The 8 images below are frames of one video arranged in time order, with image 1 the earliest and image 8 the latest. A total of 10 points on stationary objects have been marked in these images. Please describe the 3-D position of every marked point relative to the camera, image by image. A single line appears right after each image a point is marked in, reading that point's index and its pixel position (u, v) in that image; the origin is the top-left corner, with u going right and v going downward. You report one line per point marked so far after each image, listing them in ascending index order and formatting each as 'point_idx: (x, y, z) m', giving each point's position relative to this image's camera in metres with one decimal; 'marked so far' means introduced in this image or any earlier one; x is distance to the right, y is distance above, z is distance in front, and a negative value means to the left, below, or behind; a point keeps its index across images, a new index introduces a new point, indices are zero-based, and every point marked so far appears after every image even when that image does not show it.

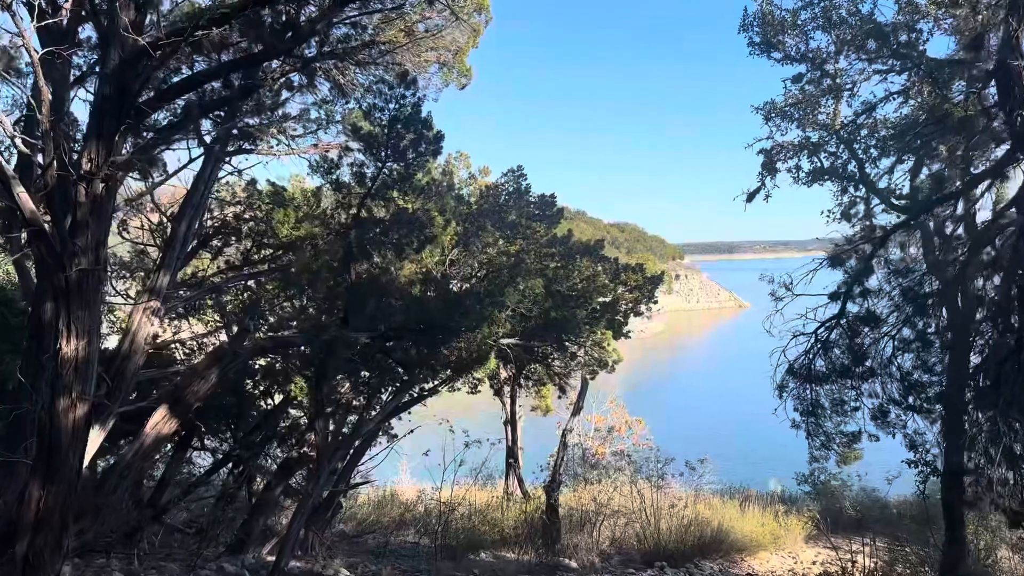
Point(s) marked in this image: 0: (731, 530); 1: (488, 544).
0: (+3.0, -3.3, +11.1) m
1: (-0.3, -3.2, +10.1) m
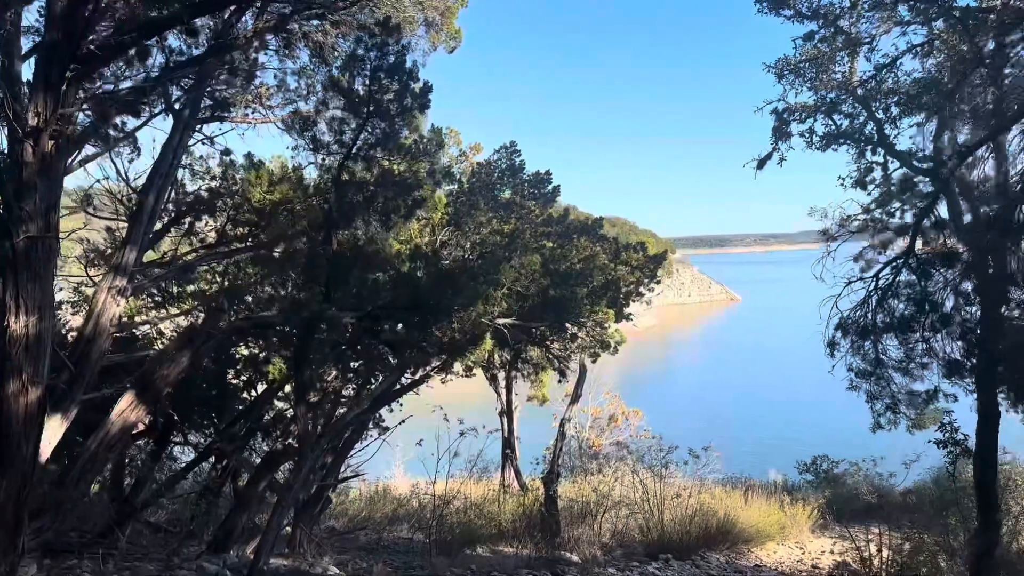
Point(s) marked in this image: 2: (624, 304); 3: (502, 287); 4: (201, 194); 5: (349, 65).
0: (+3.0, -3.0, +10.7) m
1: (-0.3, -3.0, +9.7) m
2: (+1.2, -0.2, +8.3) m
3: (-0.1, 0.0, +6.7) m
4: (-2.5, +0.8, +6.7) m
5: (-1.2, +1.6, +5.9) m
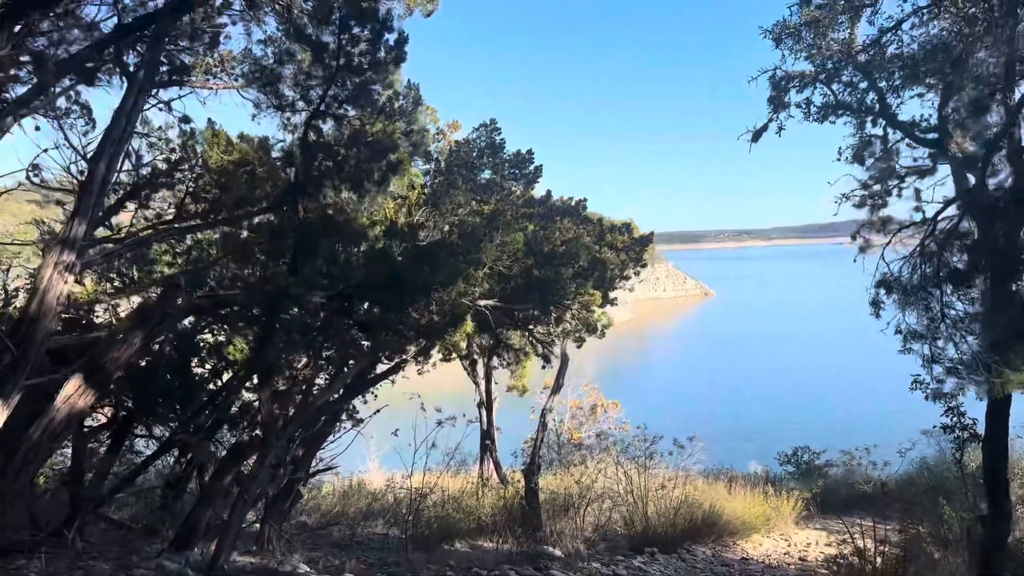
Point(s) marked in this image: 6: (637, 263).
0: (+2.7, -2.9, +10.4) m
1: (-0.5, -2.8, +9.3) m
2: (+1.0, 0.0, +8.0) m
3: (-0.2, +0.2, +6.3) m
4: (-2.7, +0.9, +6.2) m
5: (-1.3, +1.8, +5.5) m
6: (+1.4, +0.3, +8.9) m
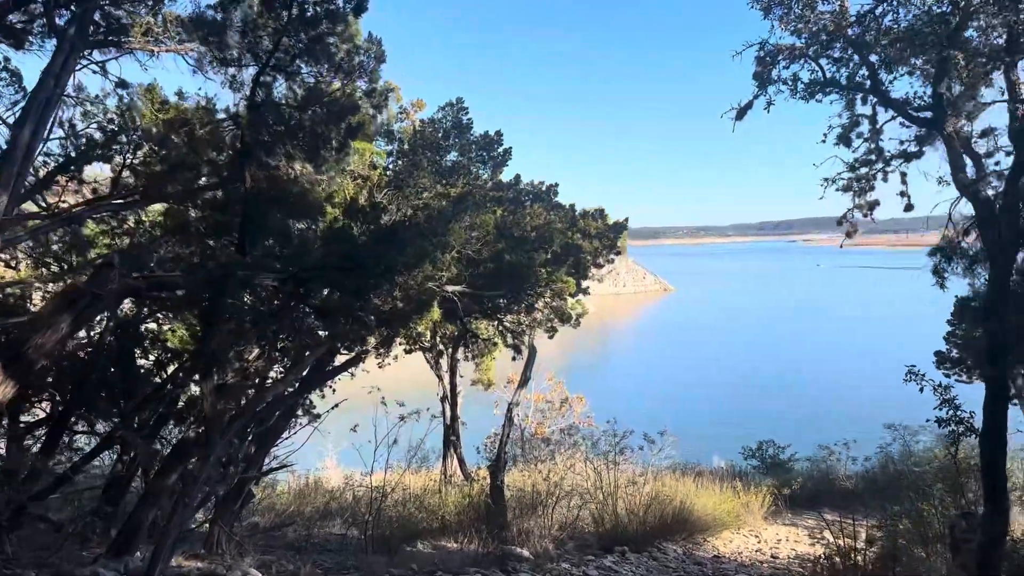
0: (+2.3, -2.7, +10.1) m
1: (-0.9, -2.7, +8.9) m
2: (+0.7, +0.1, +7.6) m
3: (-0.4, +0.3, +5.9) m
4: (-2.9, +1.0, +5.6) m
5: (-1.5, +1.9, +5.0) m
6: (+1.0, +0.4, +8.6) m
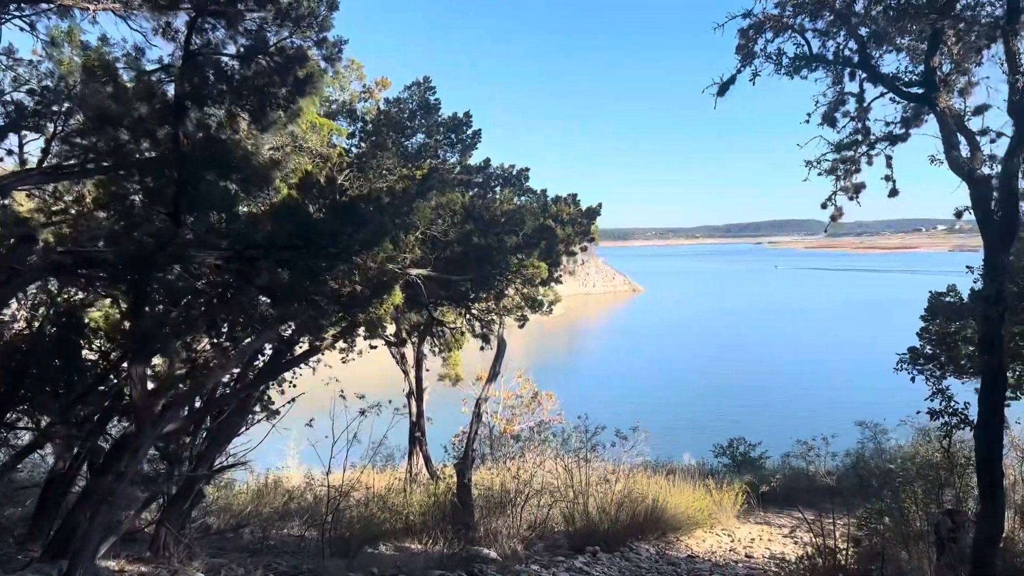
0: (+1.9, -2.6, +9.8) m
1: (-1.3, -2.6, +8.5) m
2: (+0.4, +0.2, +7.3) m
3: (-0.7, +0.4, +5.5) m
4: (-3.1, +1.2, +5.2) m
5: (-1.6, +2.0, +4.5) m
6: (+0.7, +0.5, +8.2) m
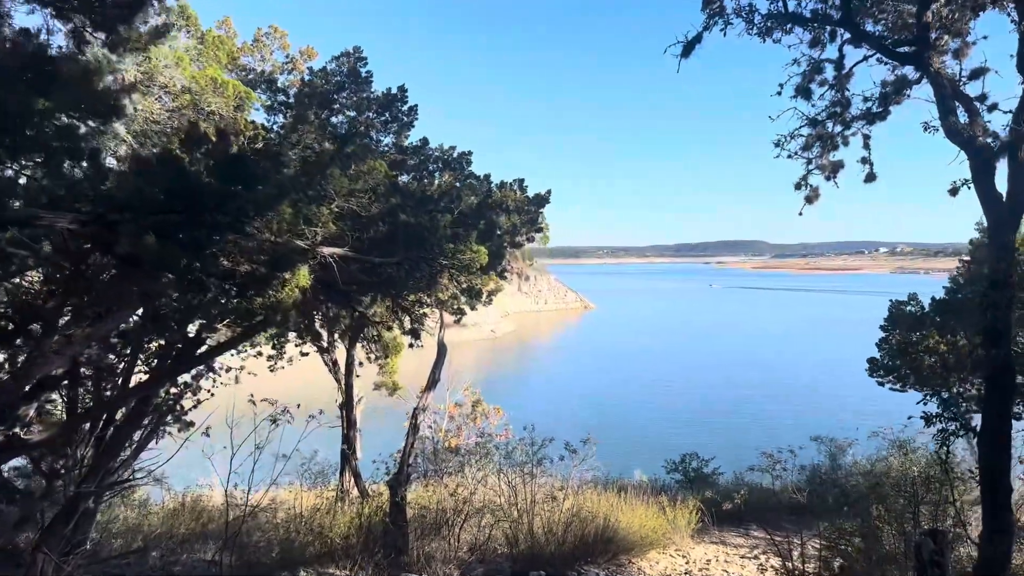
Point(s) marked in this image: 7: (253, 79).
0: (+1.2, -2.7, +9.1) m
1: (-1.9, -2.5, +7.5) m
2: (-0.1, +0.3, +6.5) m
3: (-1.0, +0.5, +4.7) m
4: (-3.4, +1.3, +4.2) m
5: (-2.0, +2.1, +3.7) m
6: (+0.2, +0.5, +7.5) m
7: (-2.4, +1.9, +7.5) m
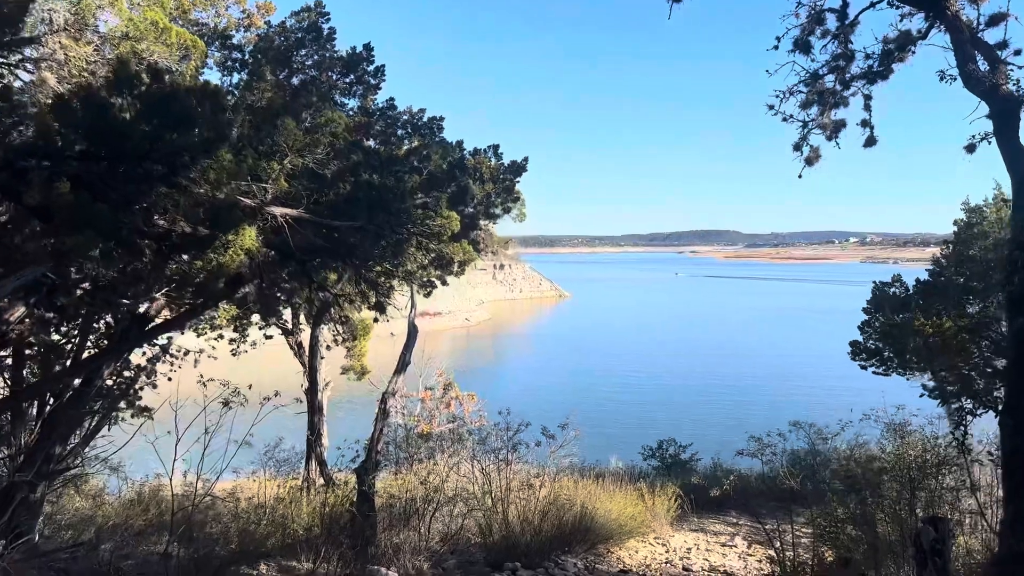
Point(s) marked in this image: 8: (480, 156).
0: (+0.9, -2.4, +8.7) m
1: (-2.1, -2.3, +7.1) m
2: (-0.3, +0.5, +6.1) m
3: (-1.2, +0.7, +4.2) m
4: (-3.6, +1.5, +3.6) m
5: (-2.0, +2.3, +3.2) m
6: (-0.1, +0.7, +7.0) m
7: (-2.6, +2.2, +6.9) m
8: (-0.3, +1.3, +8.0) m
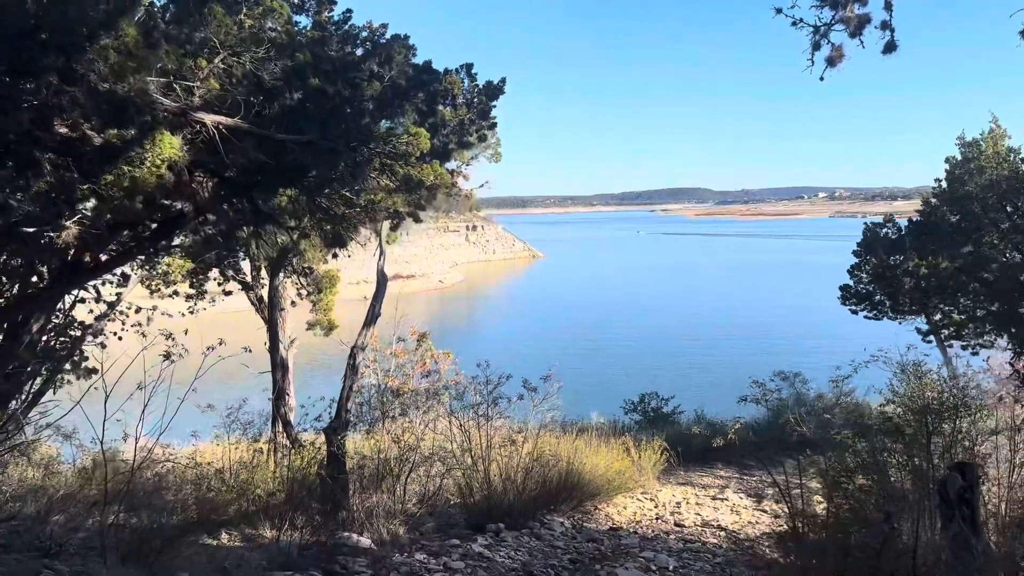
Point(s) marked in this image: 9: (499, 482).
0: (+0.7, -1.8, +8.2) m
1: (-2.2, -1.9, +6.5) m
2: (-0.5, +0.9, +5.4) m
3: (-1.3, +1.0, +3.5) m
4: (-3.7, +1.7, +2.8) m
5: (-2.1, +2.6, +2.4) m
6: (-0.3, +1.2, +6.4) m
7: (-2.8, +2.6, +6.1) m
8: (-0.5, +1.8, +7.3) m
9: (-0.1, -1.8, +7.3) m
